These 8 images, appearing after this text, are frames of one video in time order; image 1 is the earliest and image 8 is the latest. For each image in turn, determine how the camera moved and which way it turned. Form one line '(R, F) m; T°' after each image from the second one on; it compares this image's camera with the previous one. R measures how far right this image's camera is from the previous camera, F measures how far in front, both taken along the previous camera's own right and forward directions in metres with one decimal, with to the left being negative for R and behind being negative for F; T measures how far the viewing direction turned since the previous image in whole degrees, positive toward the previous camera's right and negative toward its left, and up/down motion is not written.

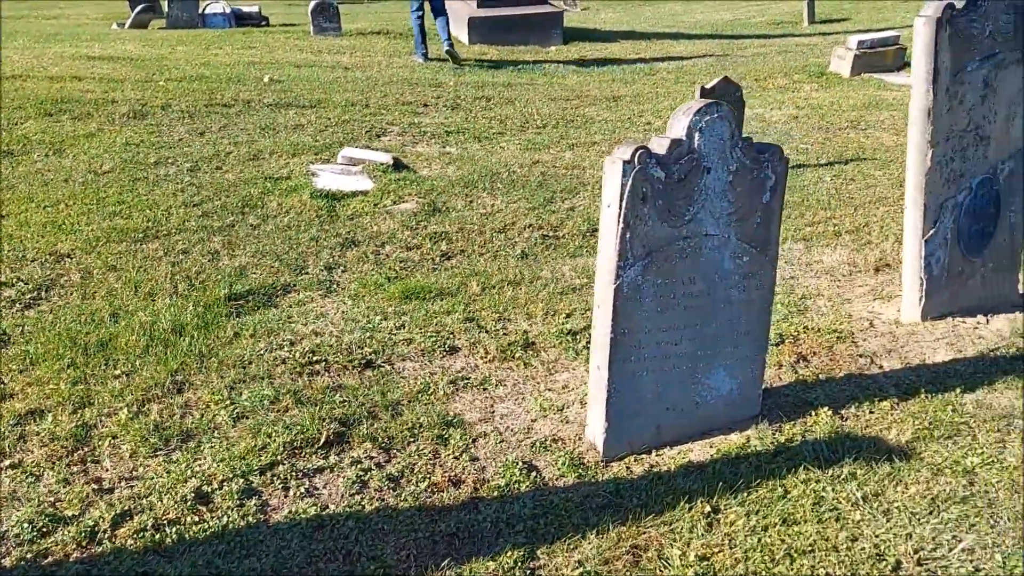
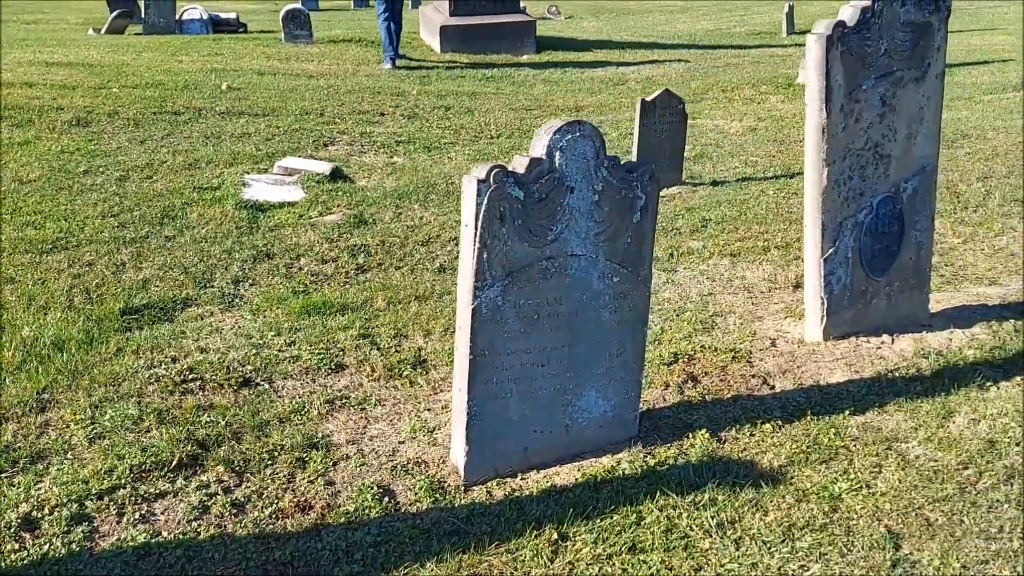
(+0.5, +0.1) m; 0°
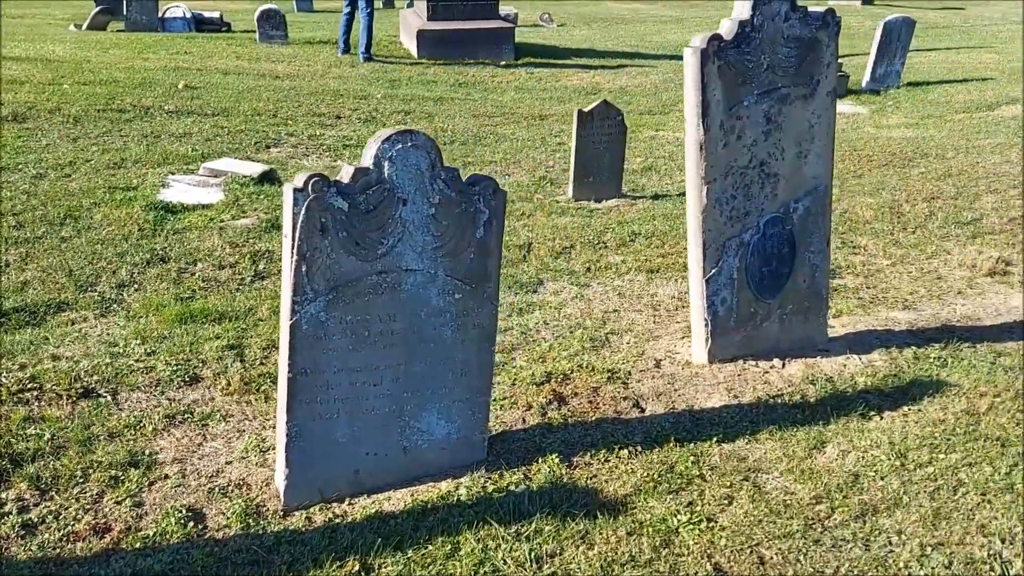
(+0.6, +0.1) m; 0°
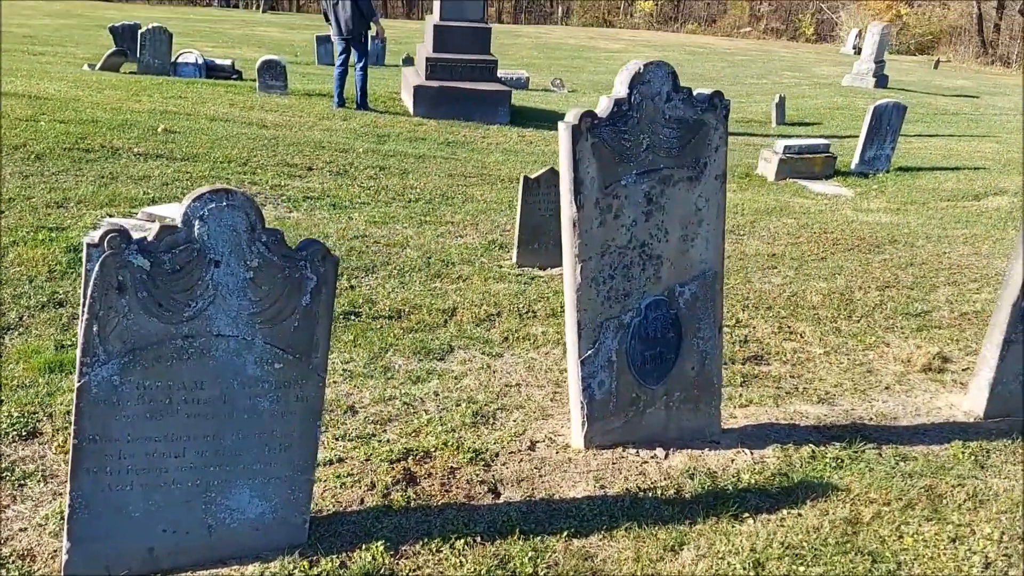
(+0.7, +0.2) m; -1°
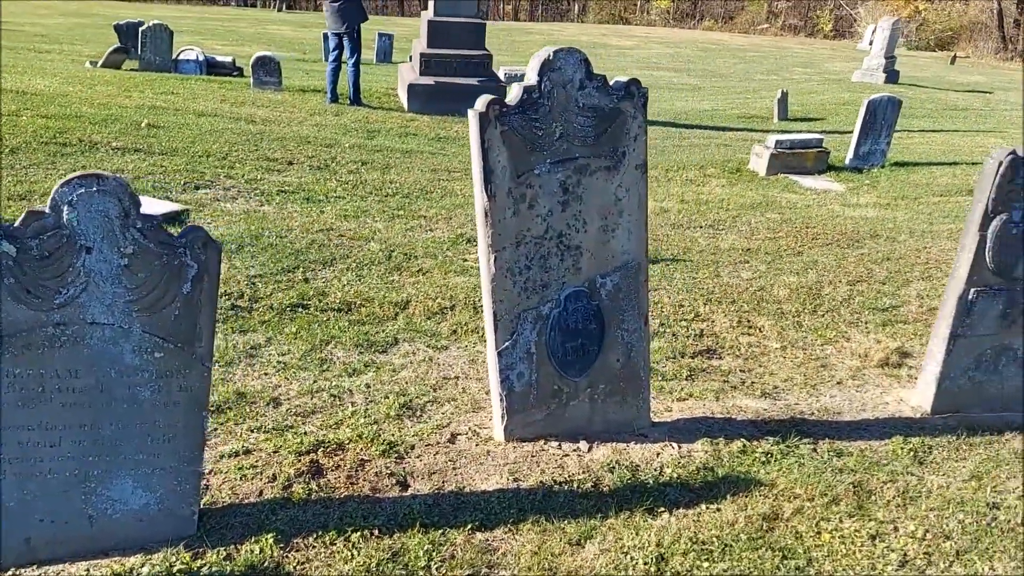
(+0.4, +0.1) m; -1°
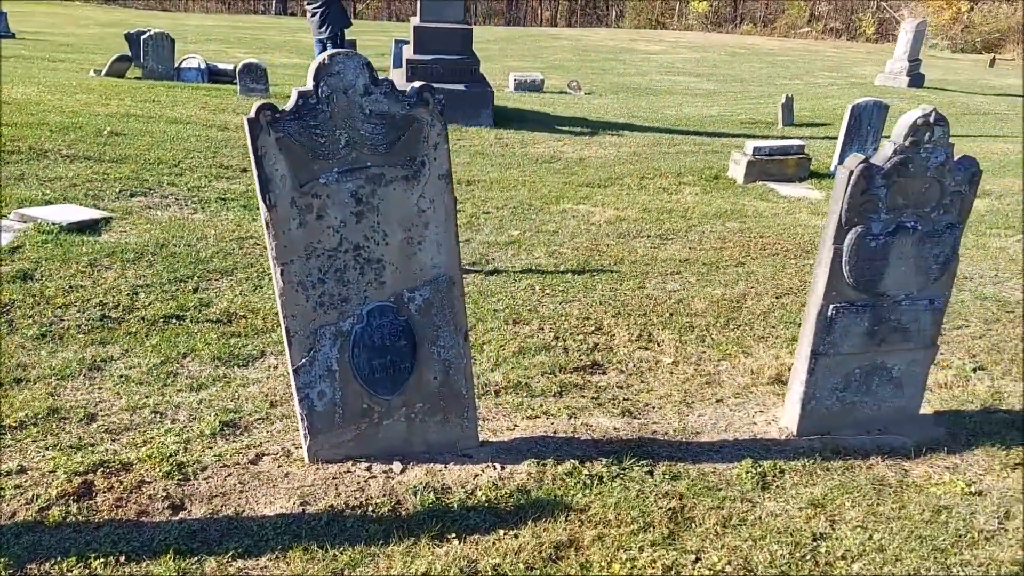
(+1.0, +0.2) m; -2°
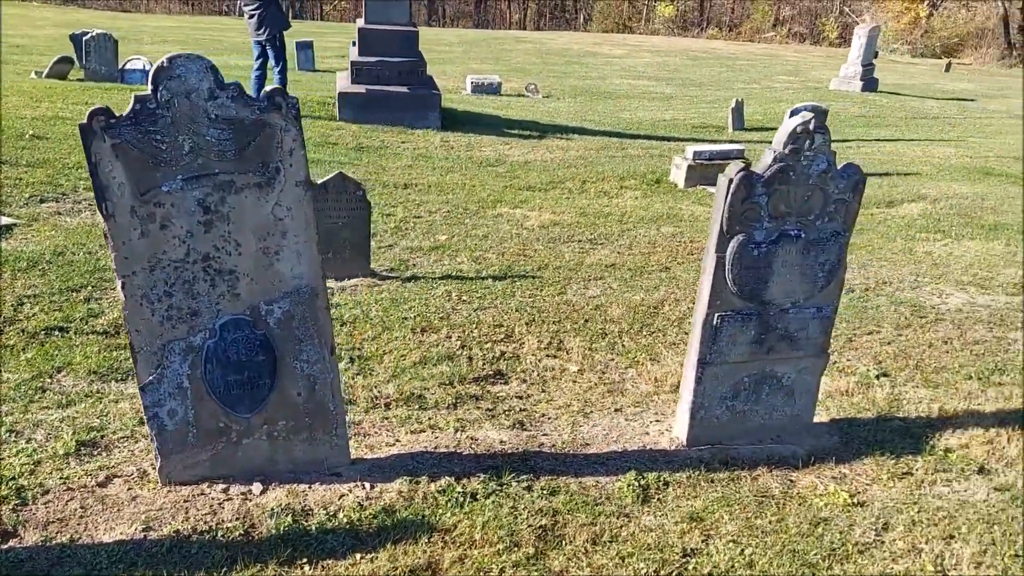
(+0.5, +0.1) m; +2°
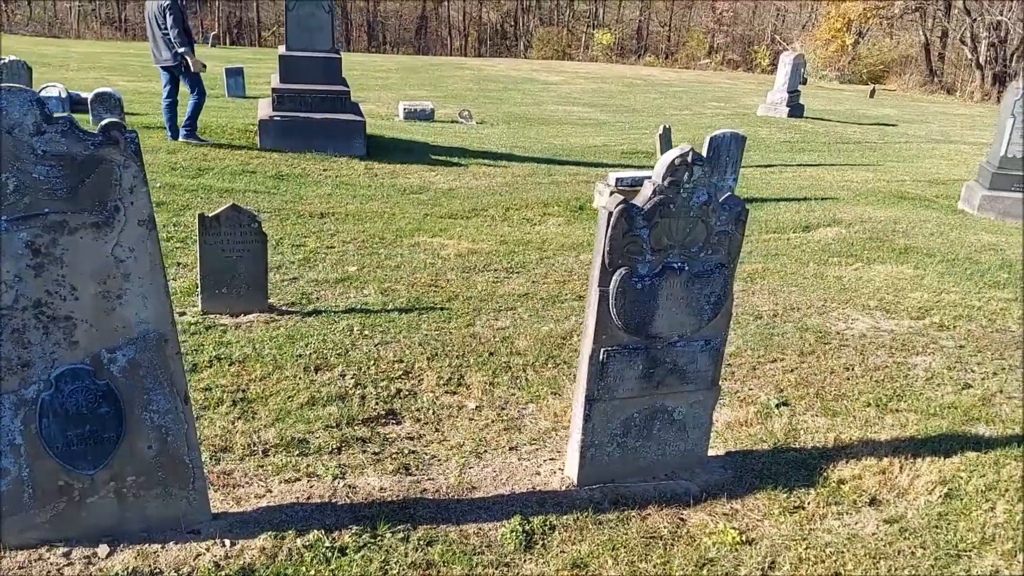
(+0.3, +0.1) m; +4°
